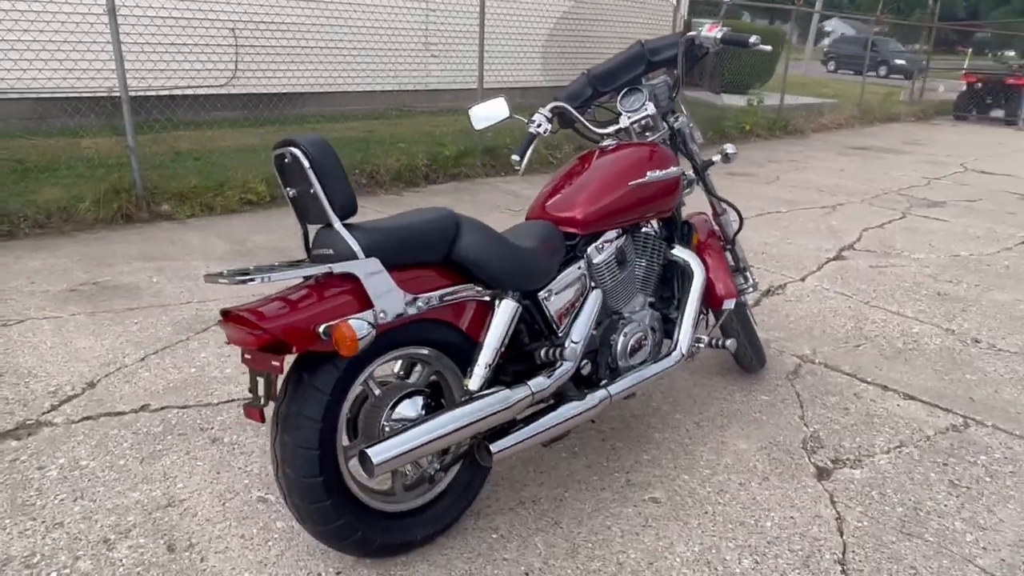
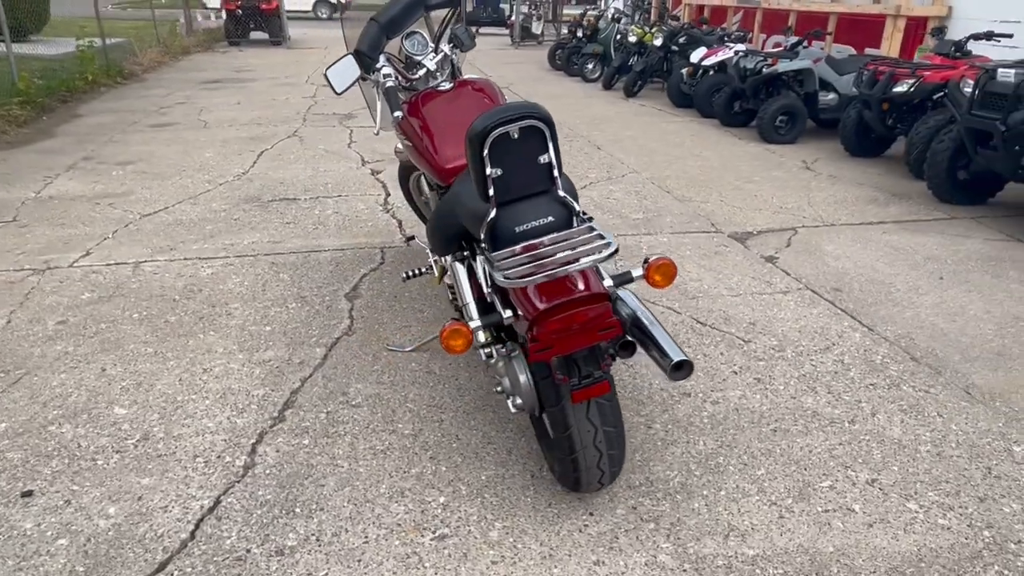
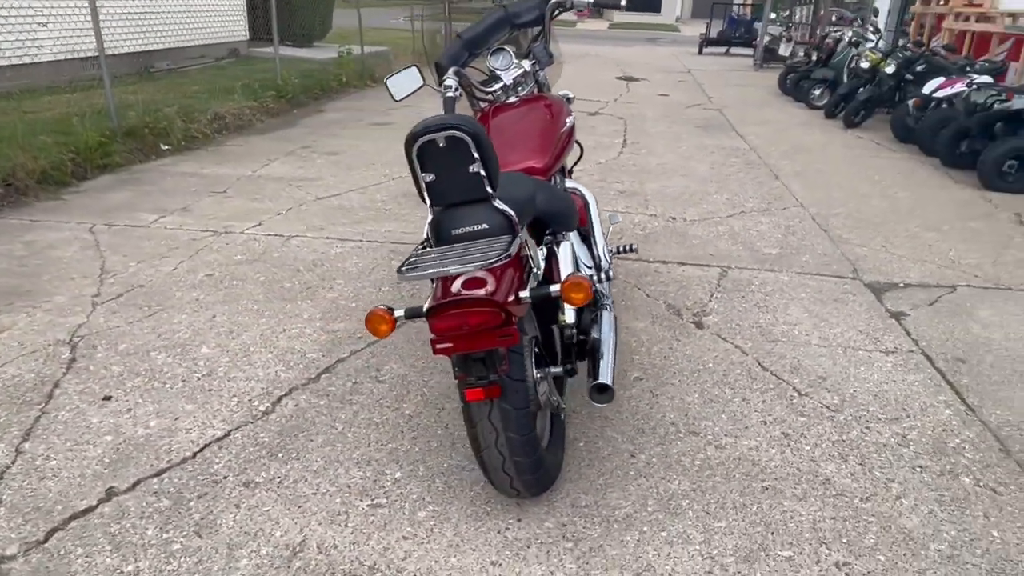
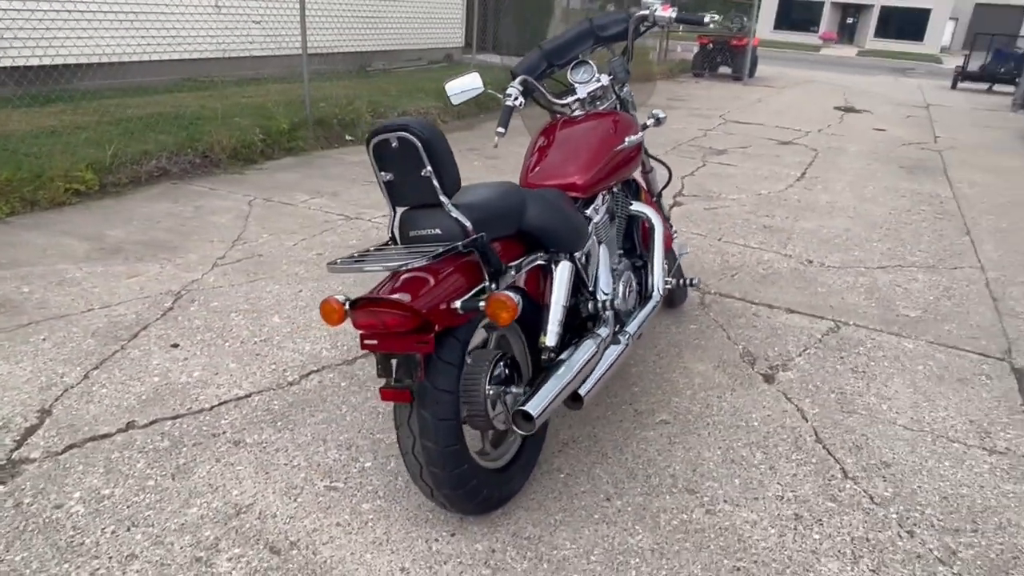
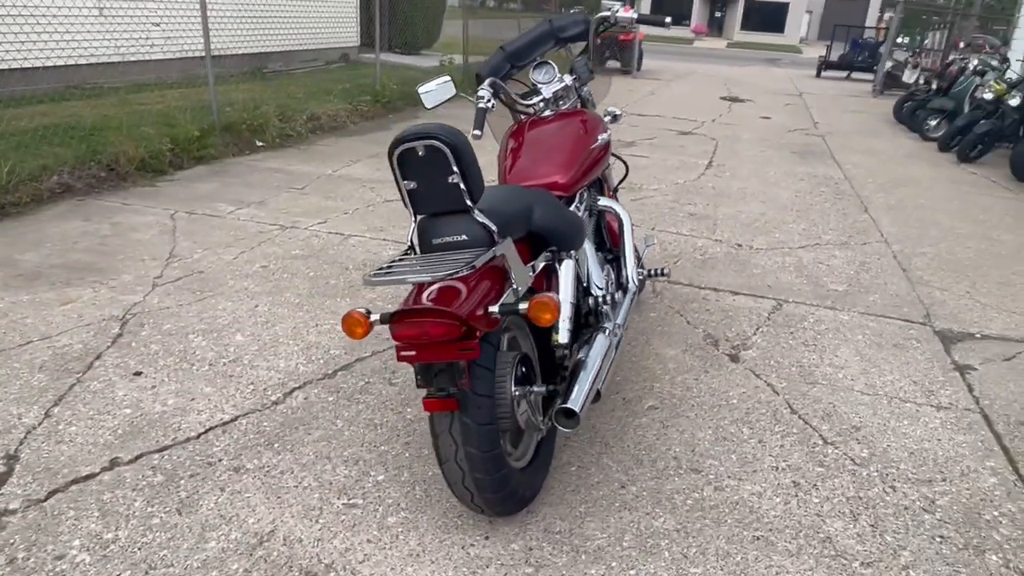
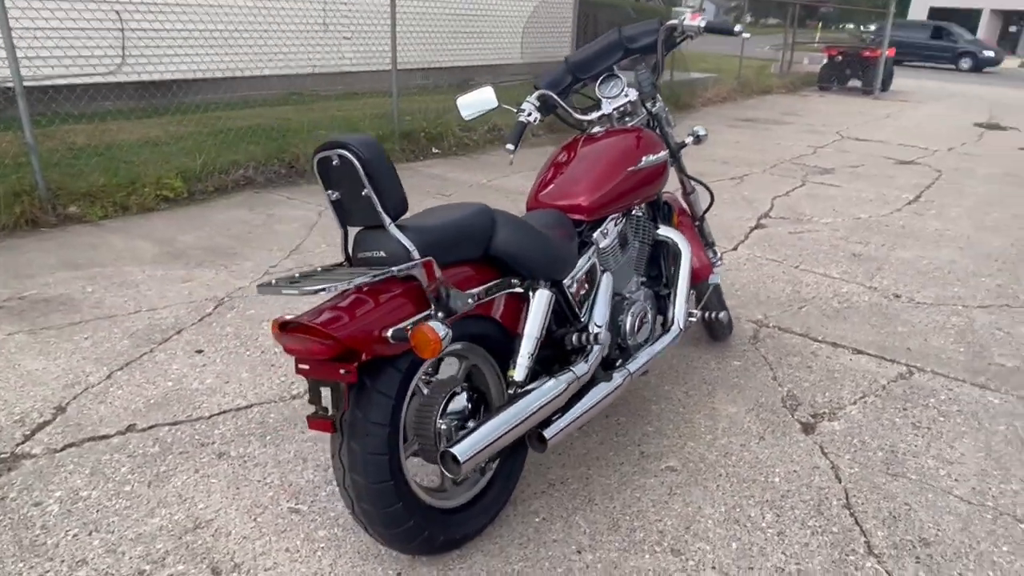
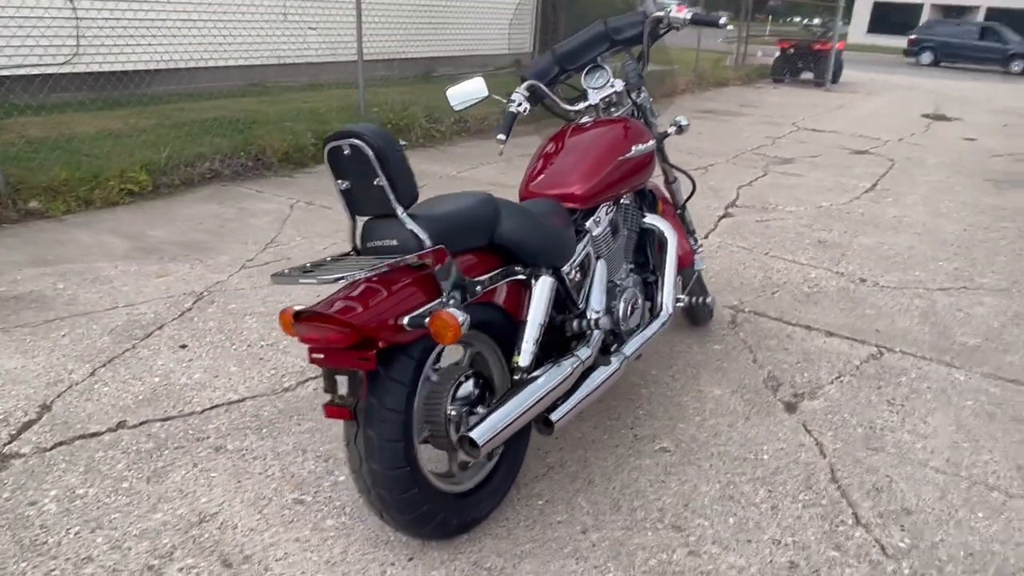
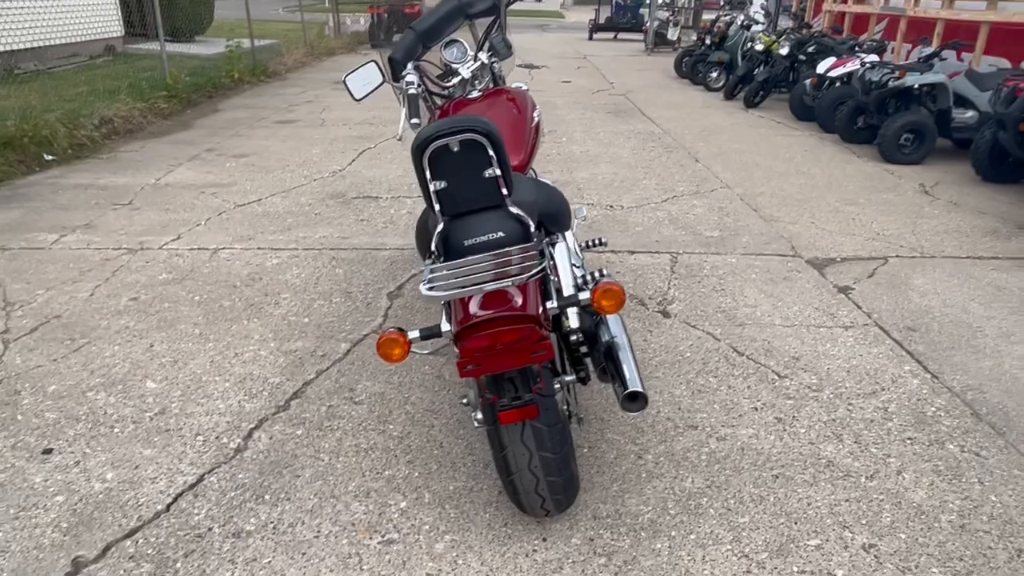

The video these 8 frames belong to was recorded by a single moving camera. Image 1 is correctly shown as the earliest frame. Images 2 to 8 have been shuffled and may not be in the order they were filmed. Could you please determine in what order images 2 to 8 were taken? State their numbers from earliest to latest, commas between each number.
6, 7, 4, 5, 3, 8, 2
